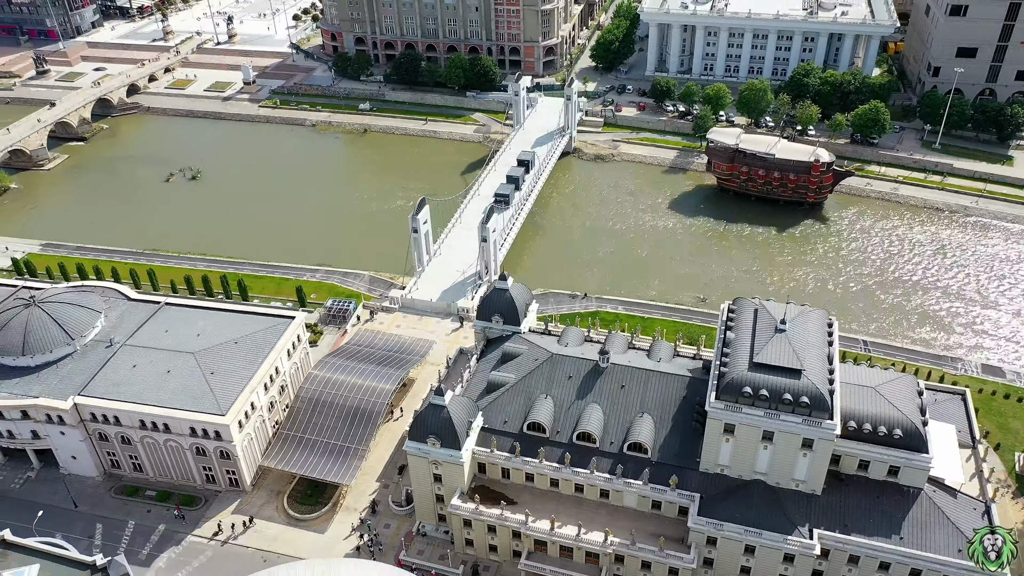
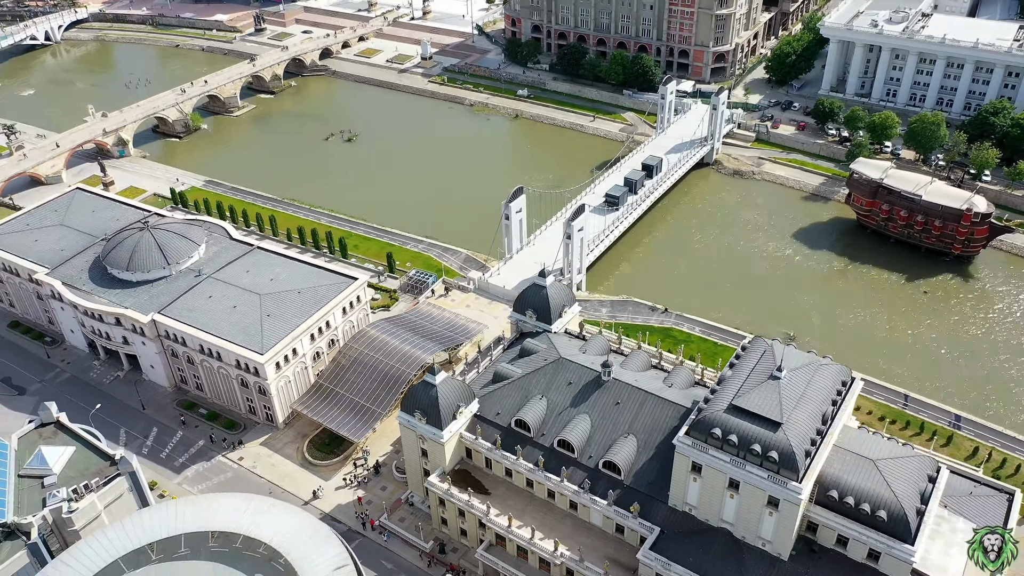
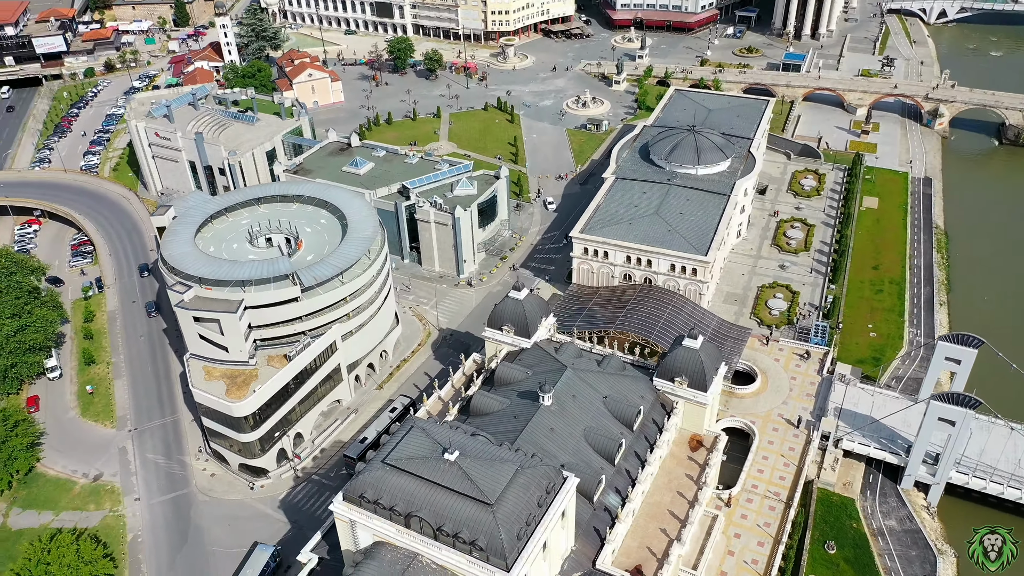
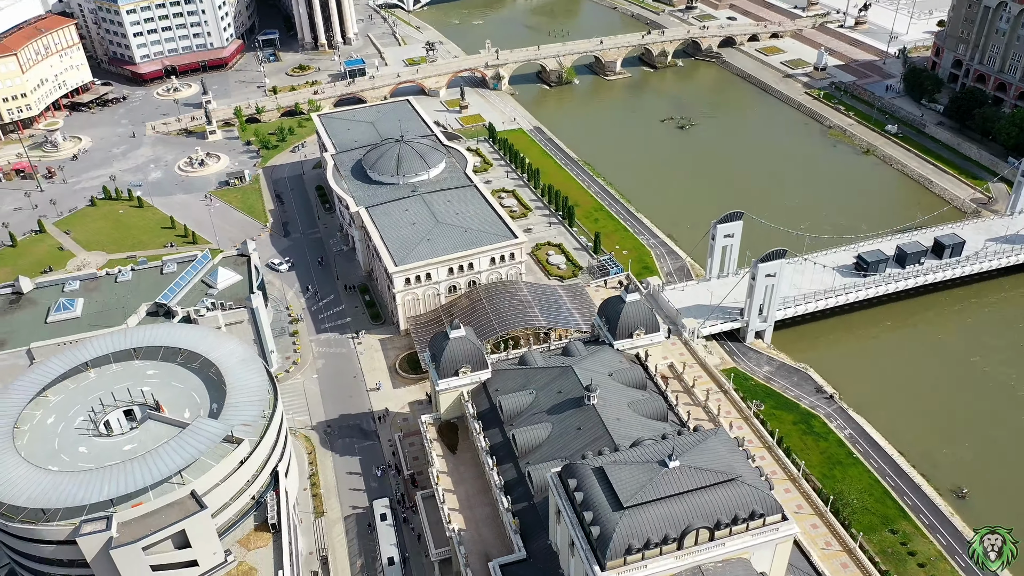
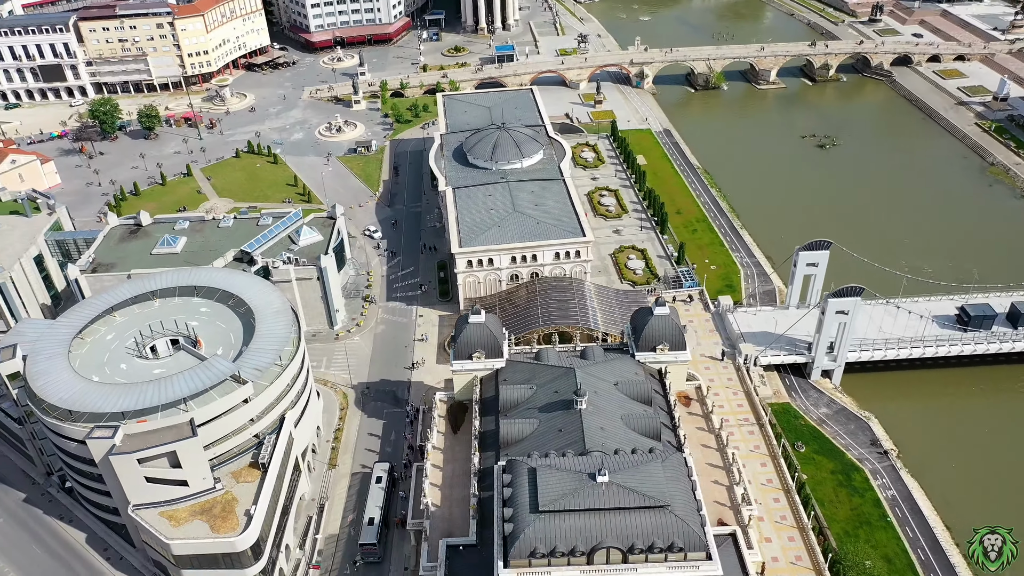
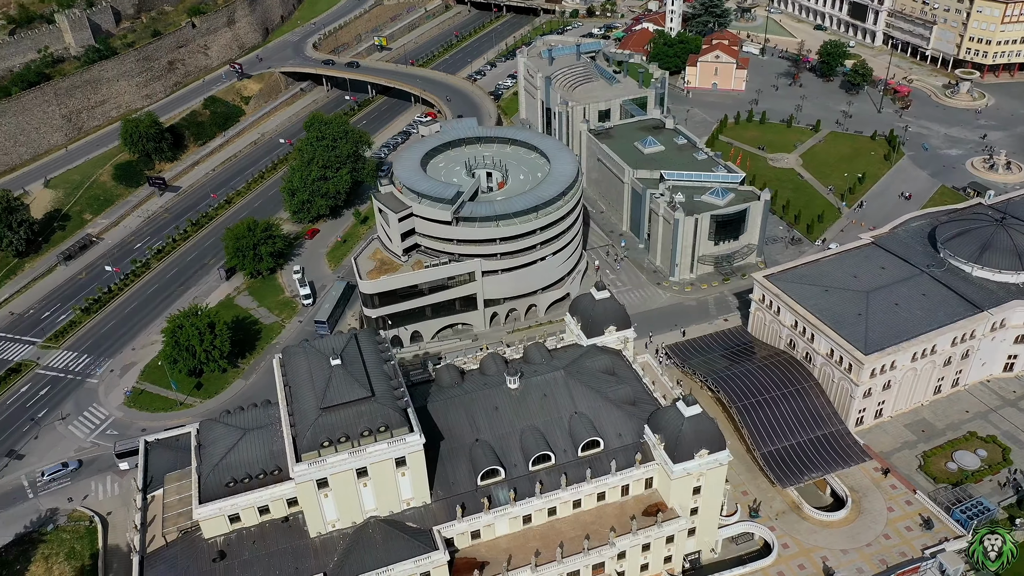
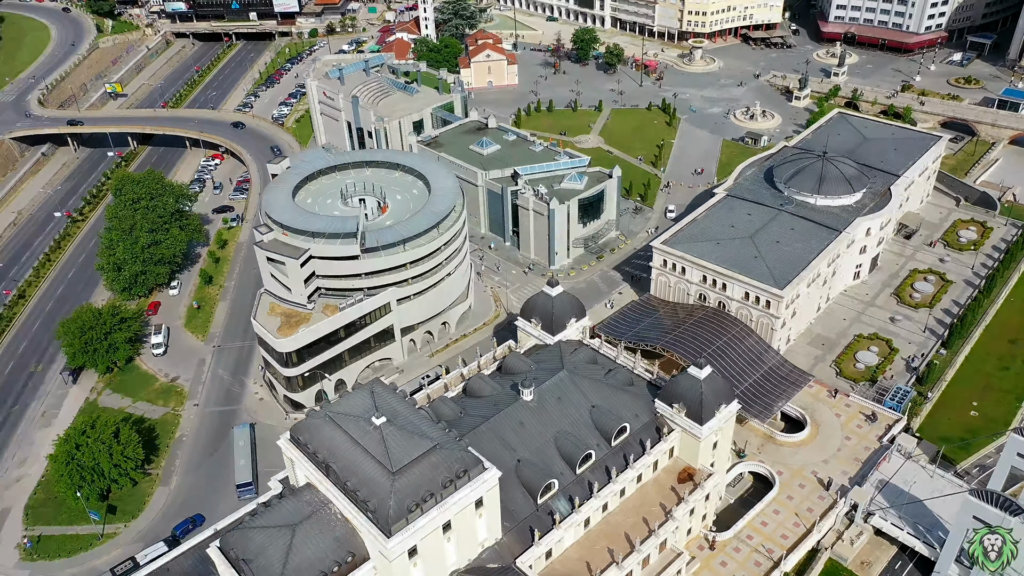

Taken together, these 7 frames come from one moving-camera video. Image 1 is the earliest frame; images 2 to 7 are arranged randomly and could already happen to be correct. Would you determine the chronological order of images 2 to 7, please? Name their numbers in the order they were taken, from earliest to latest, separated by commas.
2, 4, 5, 3, 7, 6
